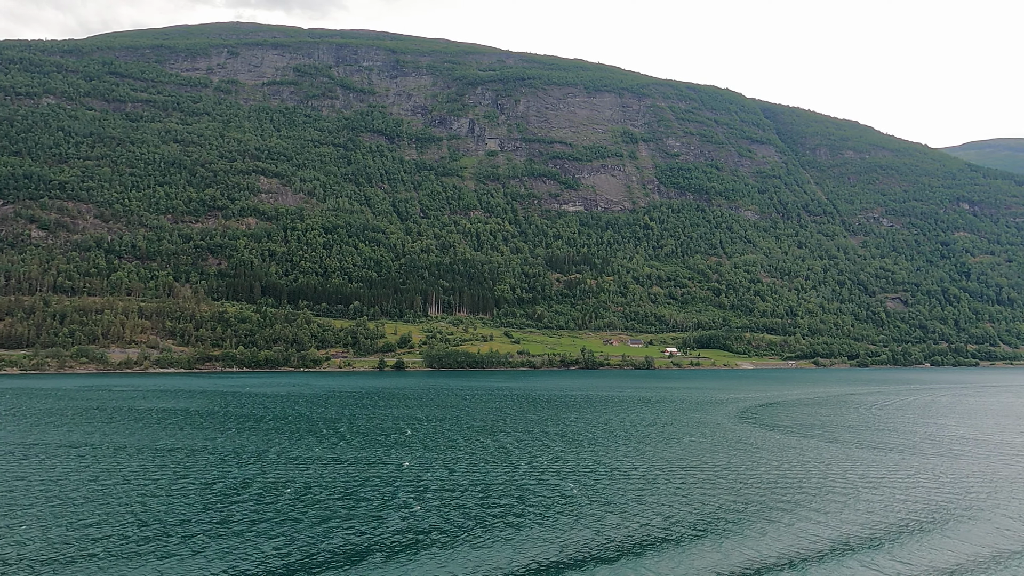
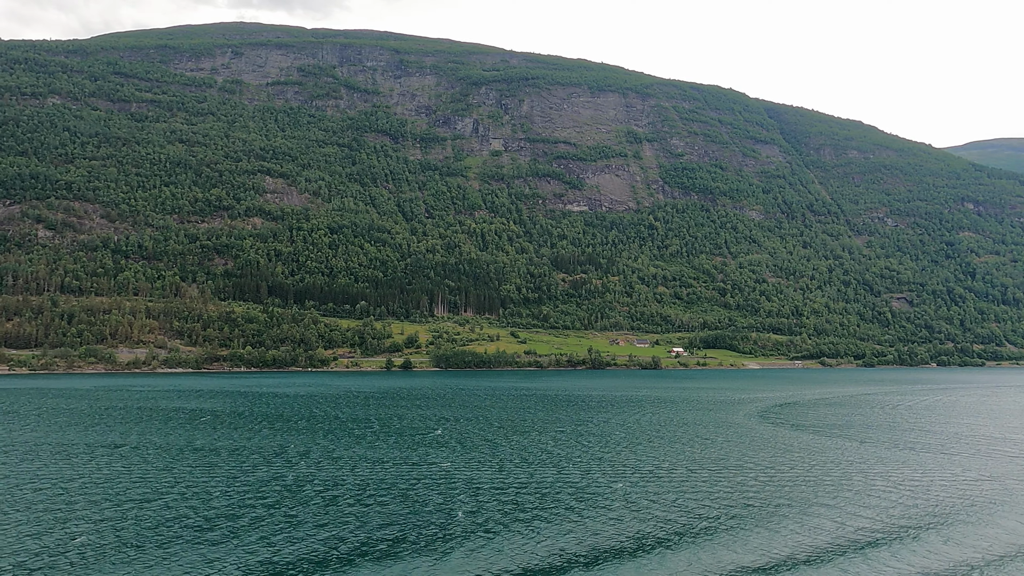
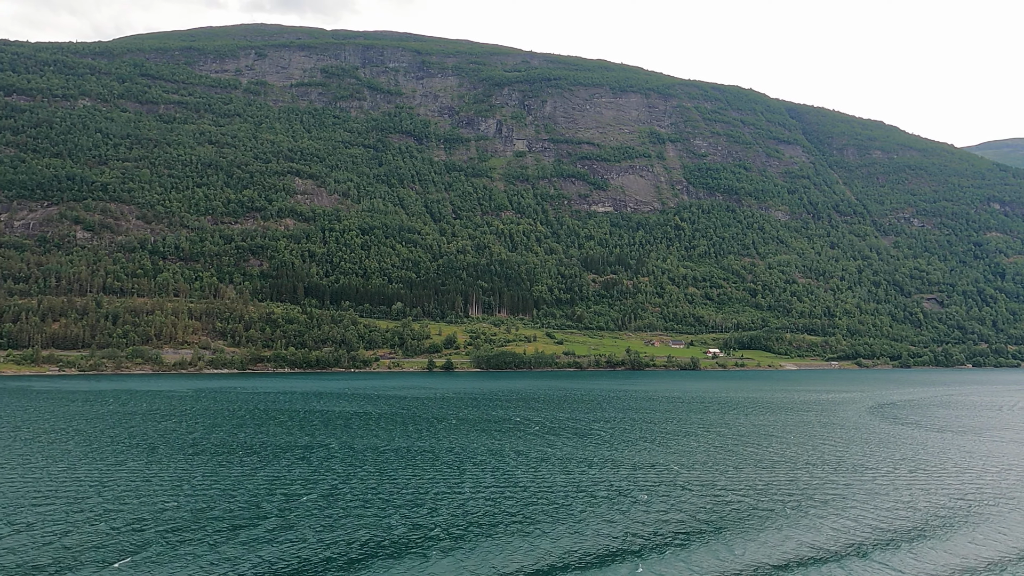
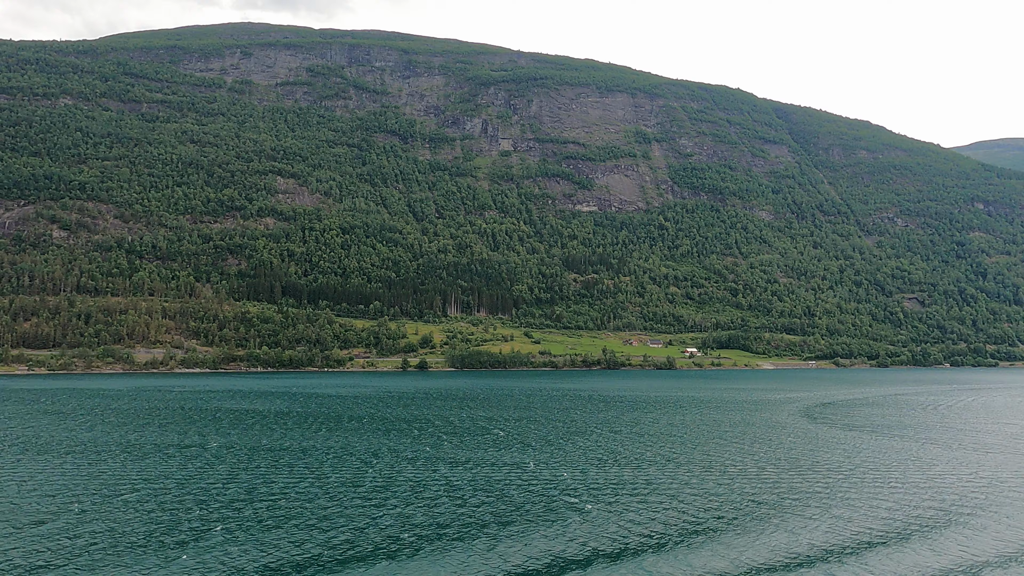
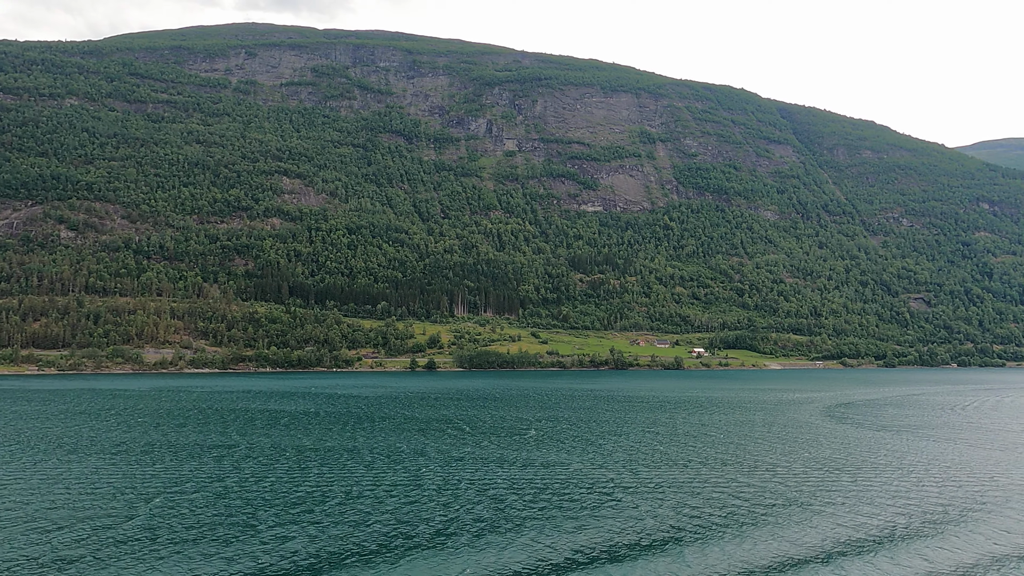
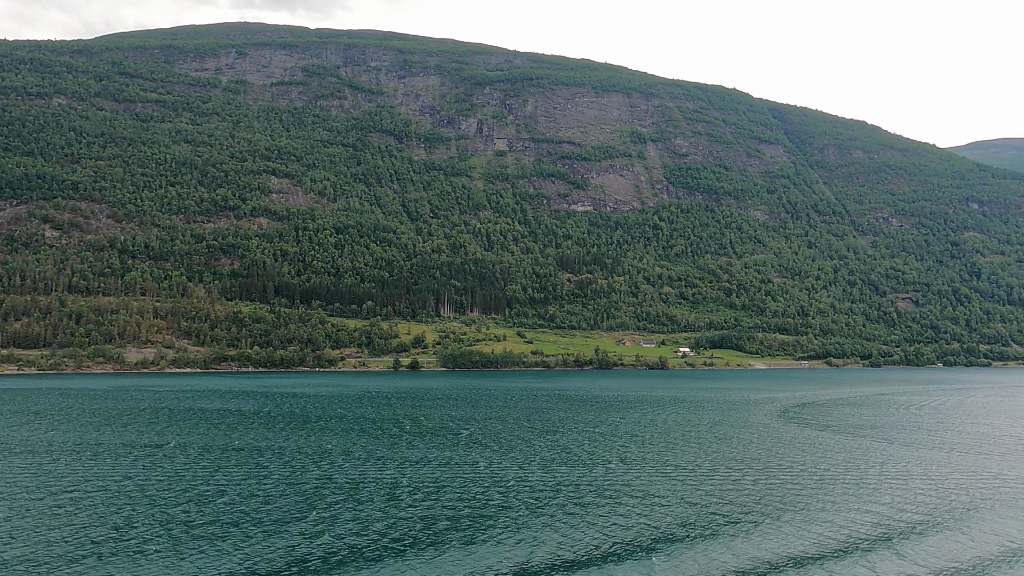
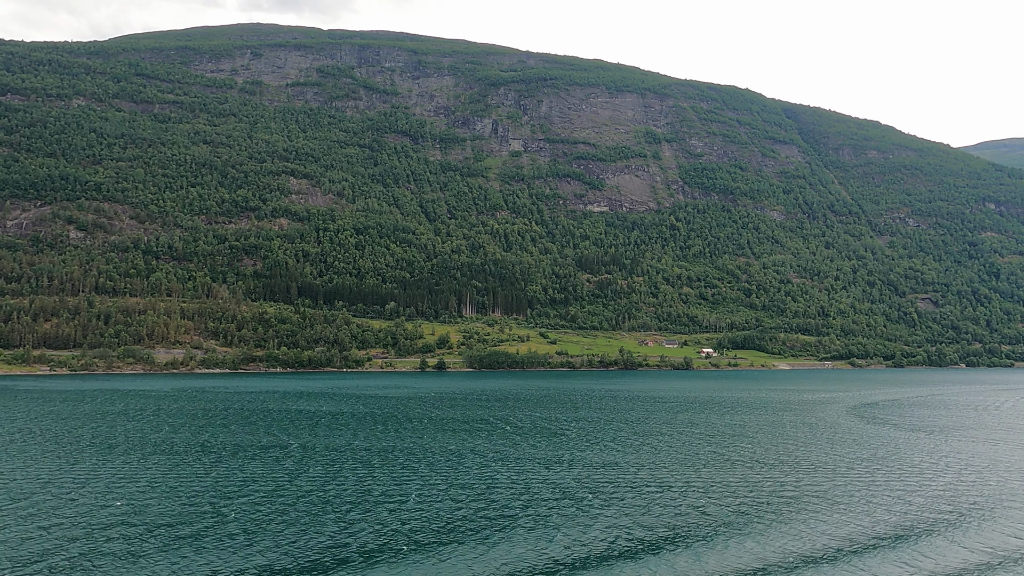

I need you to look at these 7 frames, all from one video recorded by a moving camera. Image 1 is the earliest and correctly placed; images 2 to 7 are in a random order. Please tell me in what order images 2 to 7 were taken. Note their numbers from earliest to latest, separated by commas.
2, 6, 4, 5, 7, 3
